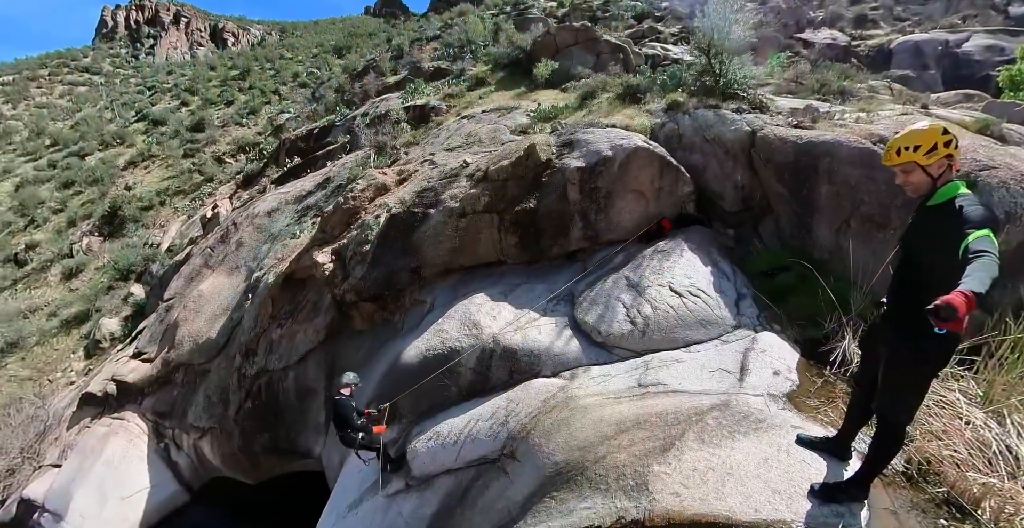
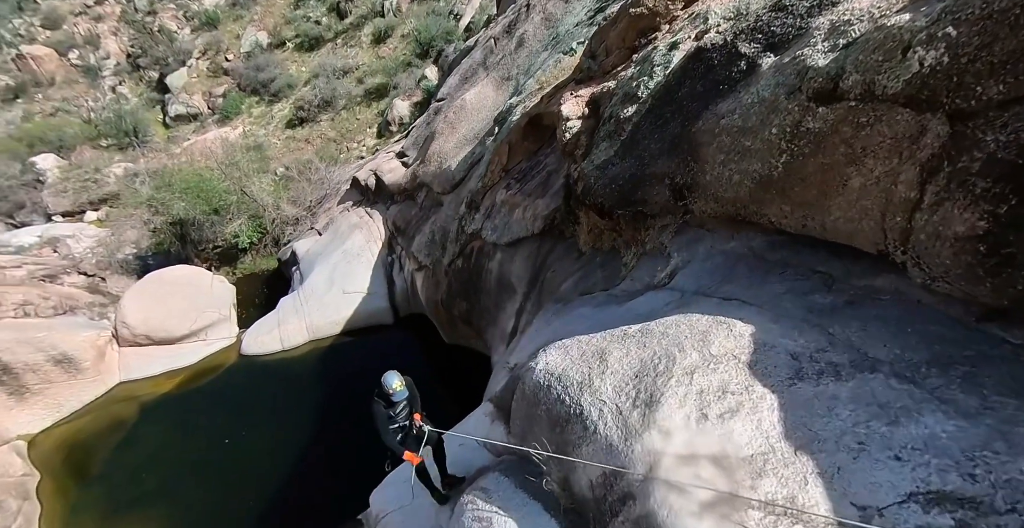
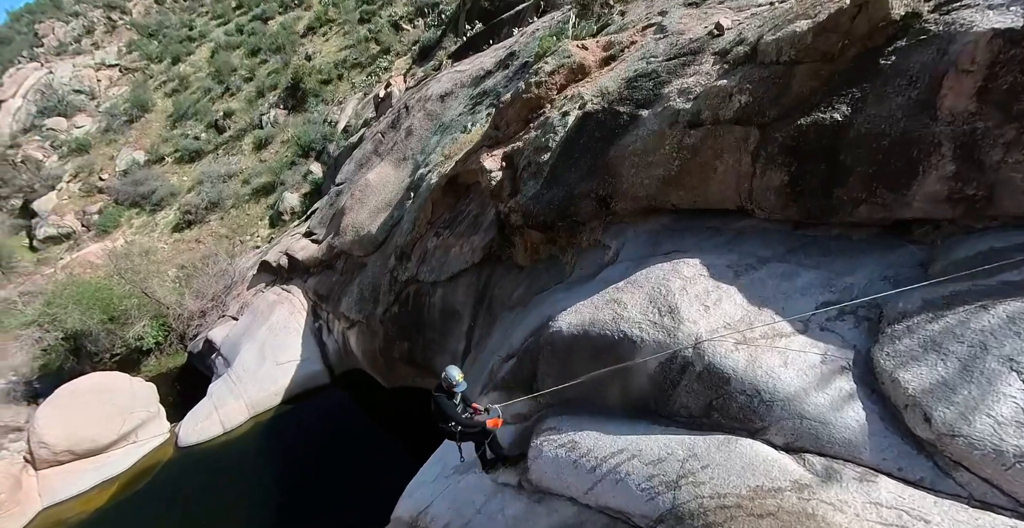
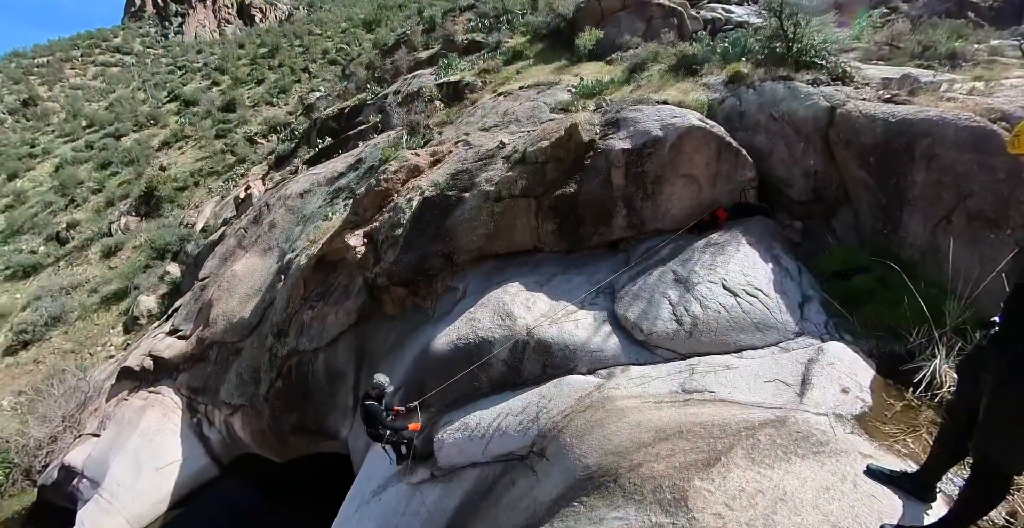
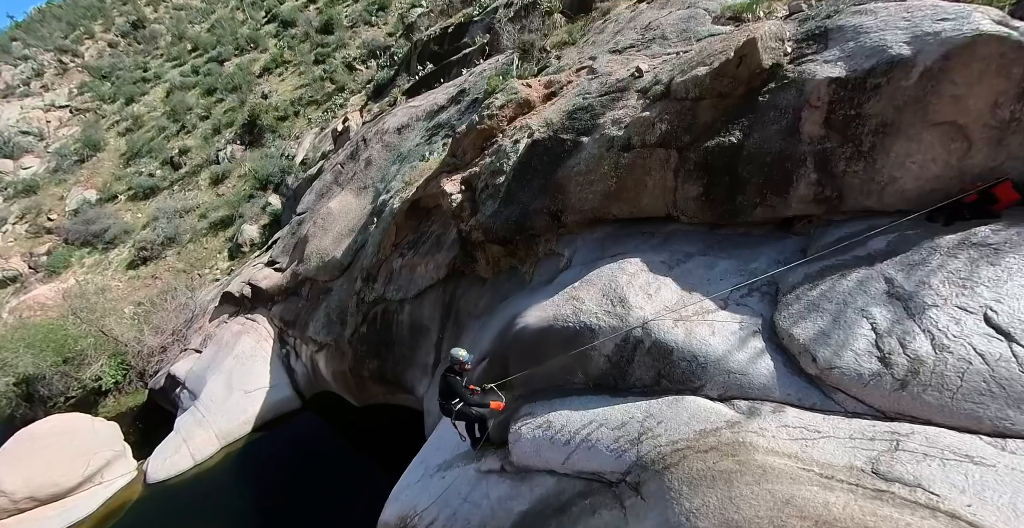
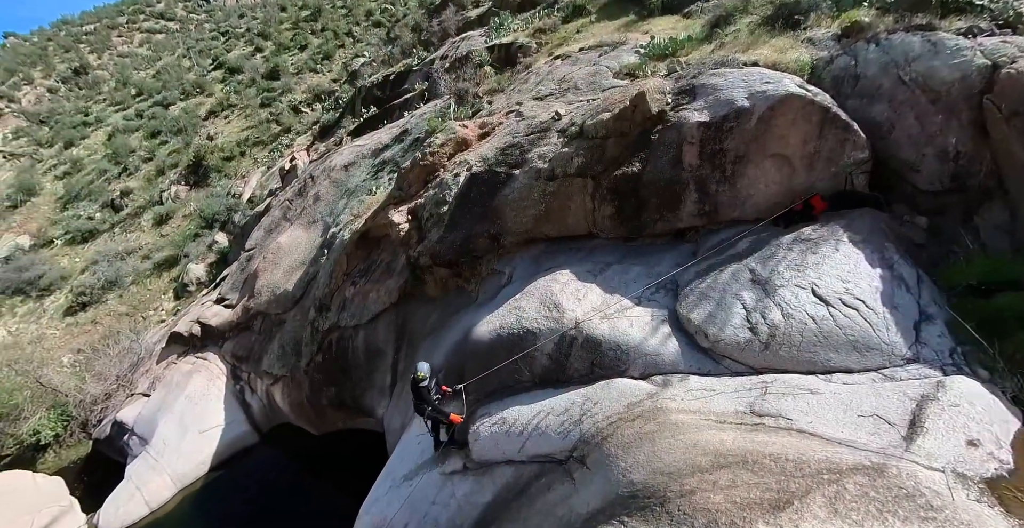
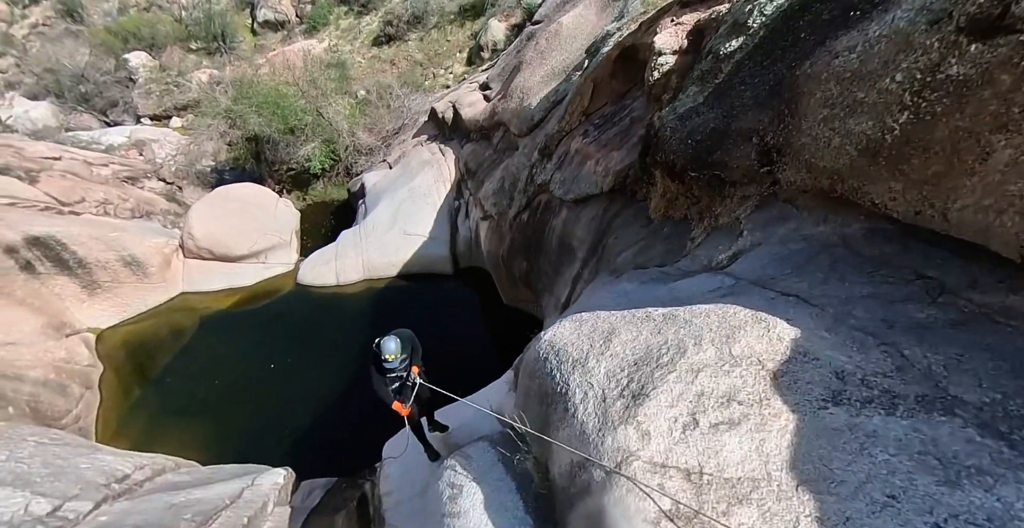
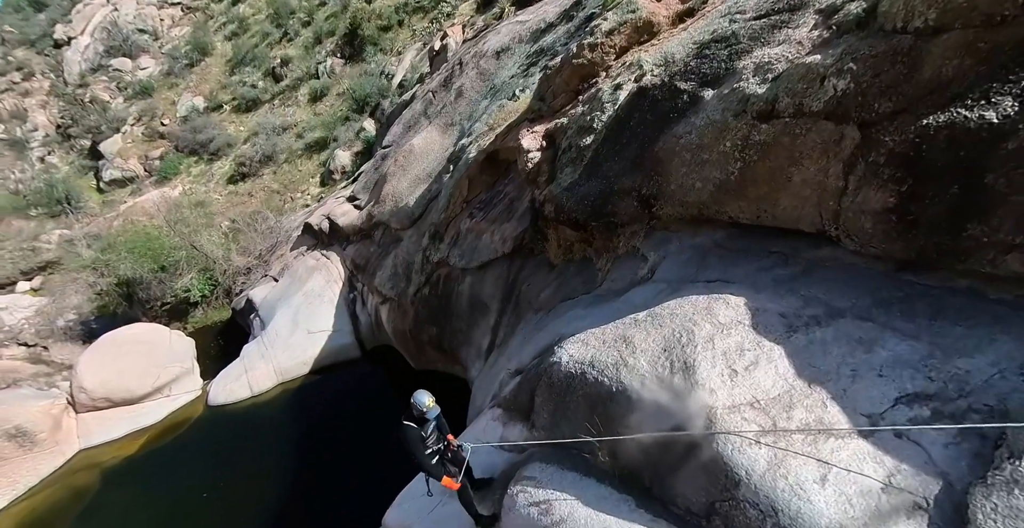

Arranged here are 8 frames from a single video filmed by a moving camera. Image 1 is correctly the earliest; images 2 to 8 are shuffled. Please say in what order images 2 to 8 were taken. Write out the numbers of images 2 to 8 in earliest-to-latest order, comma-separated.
4, 6, 5, 3, 8, 2, 7
